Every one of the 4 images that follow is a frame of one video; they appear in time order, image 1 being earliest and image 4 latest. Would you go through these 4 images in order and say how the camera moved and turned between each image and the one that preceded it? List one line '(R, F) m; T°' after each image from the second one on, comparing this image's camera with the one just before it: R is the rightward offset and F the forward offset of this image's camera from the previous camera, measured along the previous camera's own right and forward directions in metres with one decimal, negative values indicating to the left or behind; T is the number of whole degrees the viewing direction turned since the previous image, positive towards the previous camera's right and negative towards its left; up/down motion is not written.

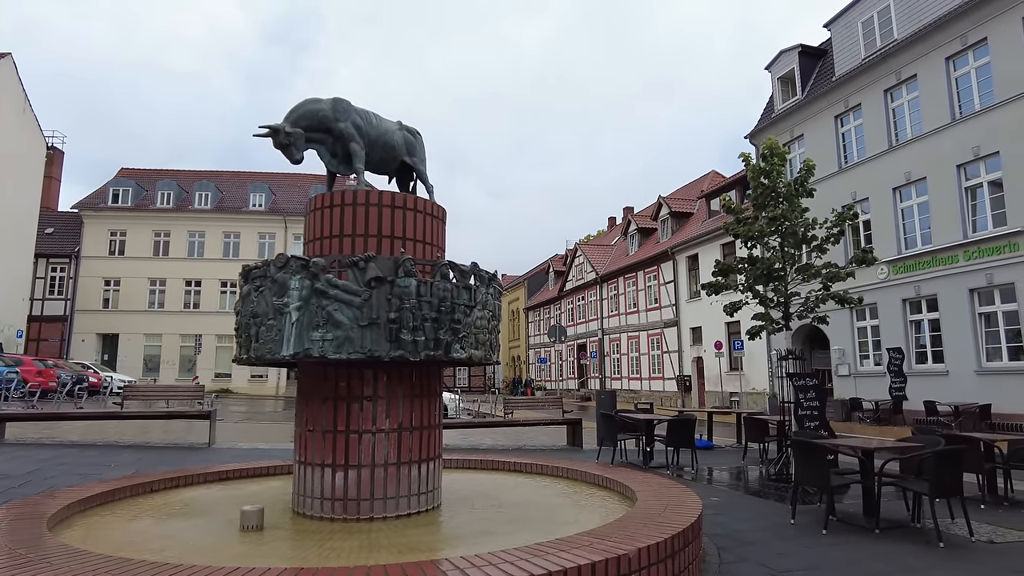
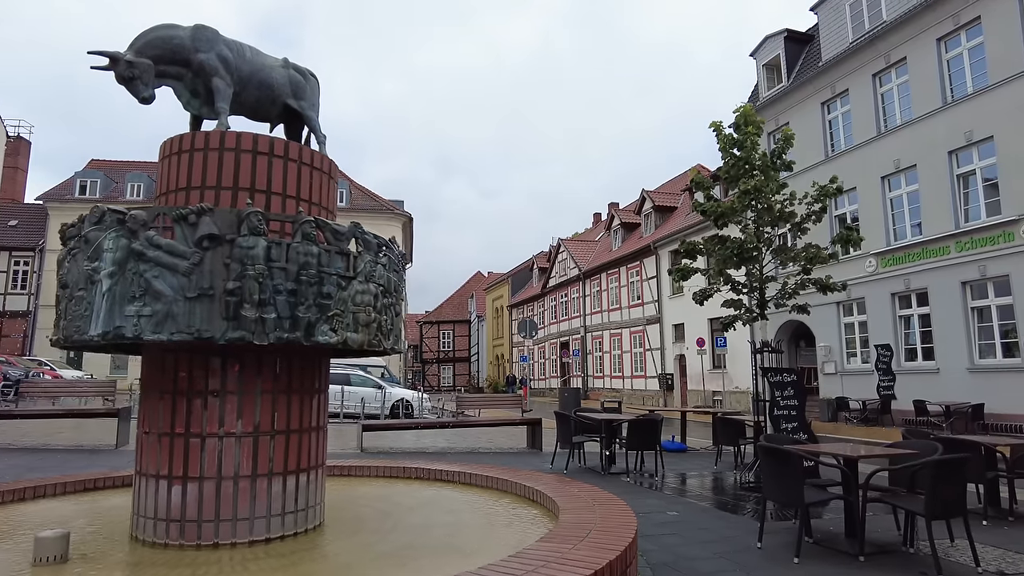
(+0.8, +1.4) m; +1°
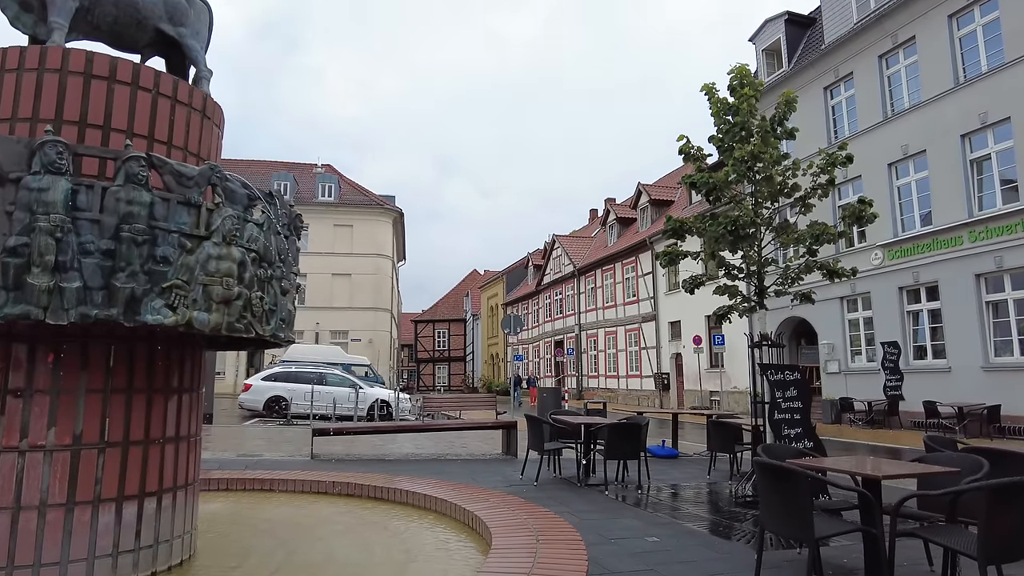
(+0.5, +1.3) m; 0°
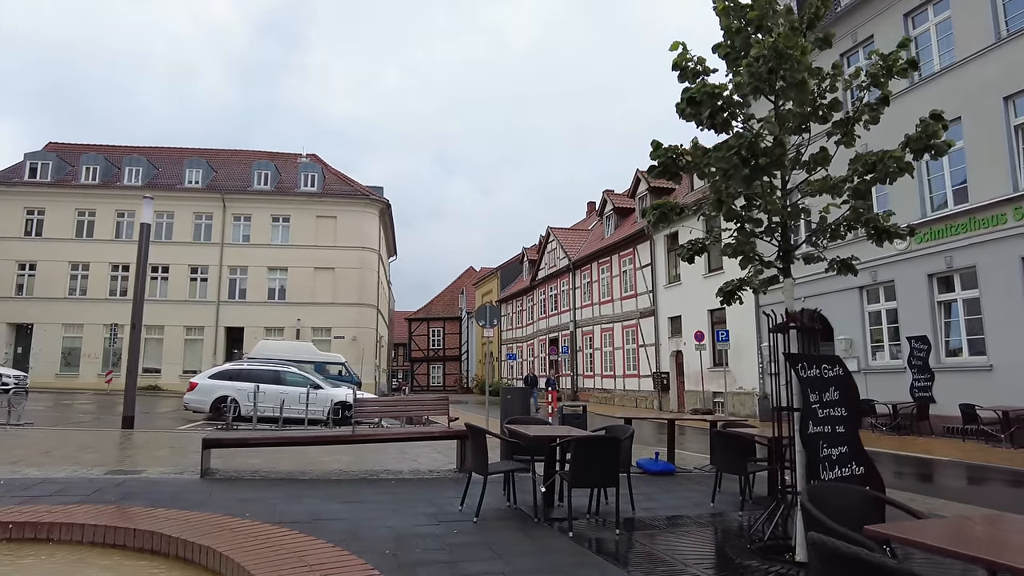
(+0.7, +2.5) m; 0°
